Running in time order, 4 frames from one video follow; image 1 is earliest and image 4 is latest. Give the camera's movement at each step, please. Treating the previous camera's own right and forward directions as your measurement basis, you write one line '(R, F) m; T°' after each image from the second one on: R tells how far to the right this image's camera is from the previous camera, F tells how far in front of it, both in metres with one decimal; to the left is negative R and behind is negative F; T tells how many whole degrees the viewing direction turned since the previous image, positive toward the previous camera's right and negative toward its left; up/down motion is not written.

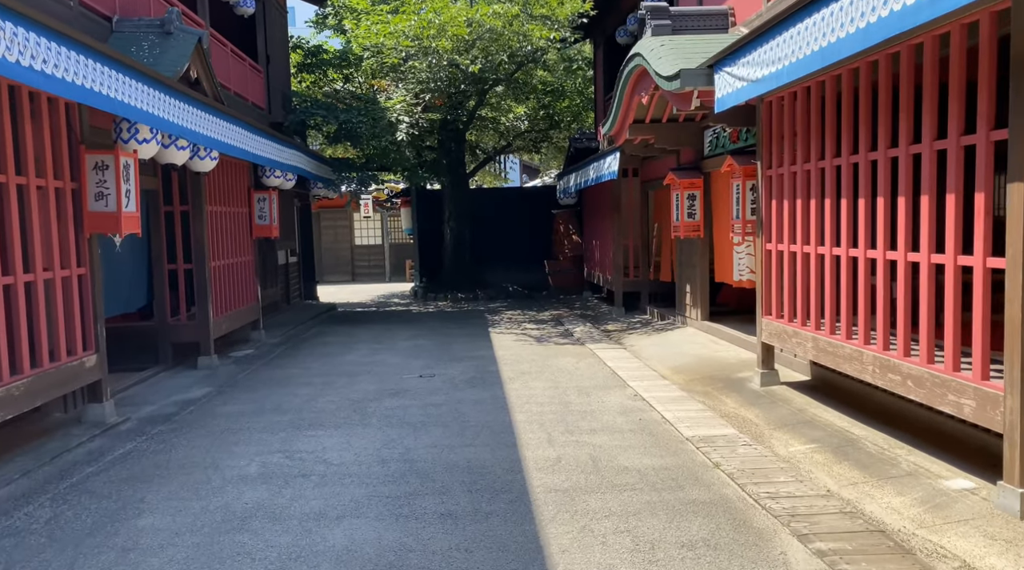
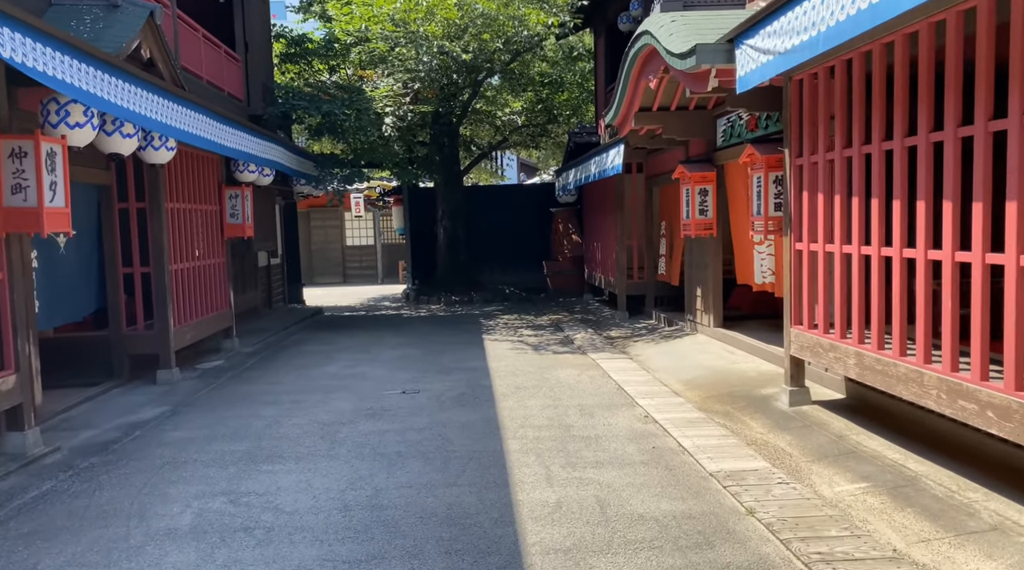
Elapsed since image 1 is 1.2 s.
(+0.1, +1.1) m; 0°
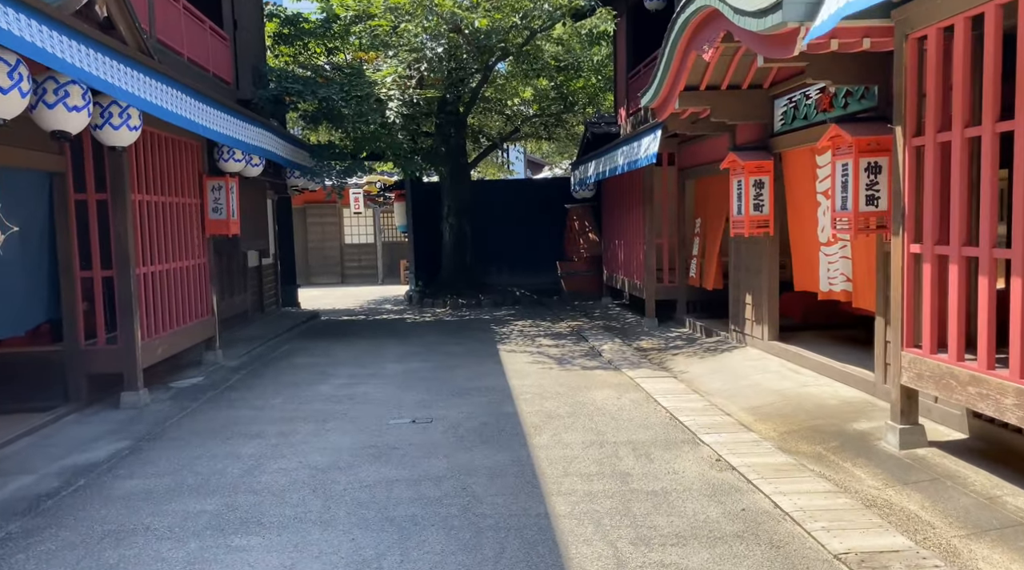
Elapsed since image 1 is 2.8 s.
(-0.3, +1.5) m; 0°
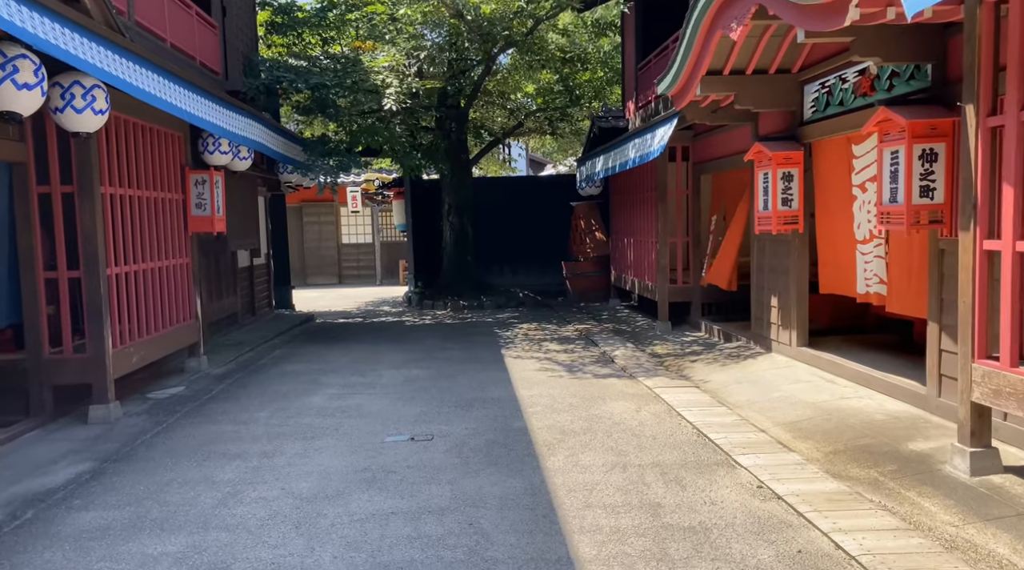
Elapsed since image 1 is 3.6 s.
(-0.1, +0.8) m; 0°
